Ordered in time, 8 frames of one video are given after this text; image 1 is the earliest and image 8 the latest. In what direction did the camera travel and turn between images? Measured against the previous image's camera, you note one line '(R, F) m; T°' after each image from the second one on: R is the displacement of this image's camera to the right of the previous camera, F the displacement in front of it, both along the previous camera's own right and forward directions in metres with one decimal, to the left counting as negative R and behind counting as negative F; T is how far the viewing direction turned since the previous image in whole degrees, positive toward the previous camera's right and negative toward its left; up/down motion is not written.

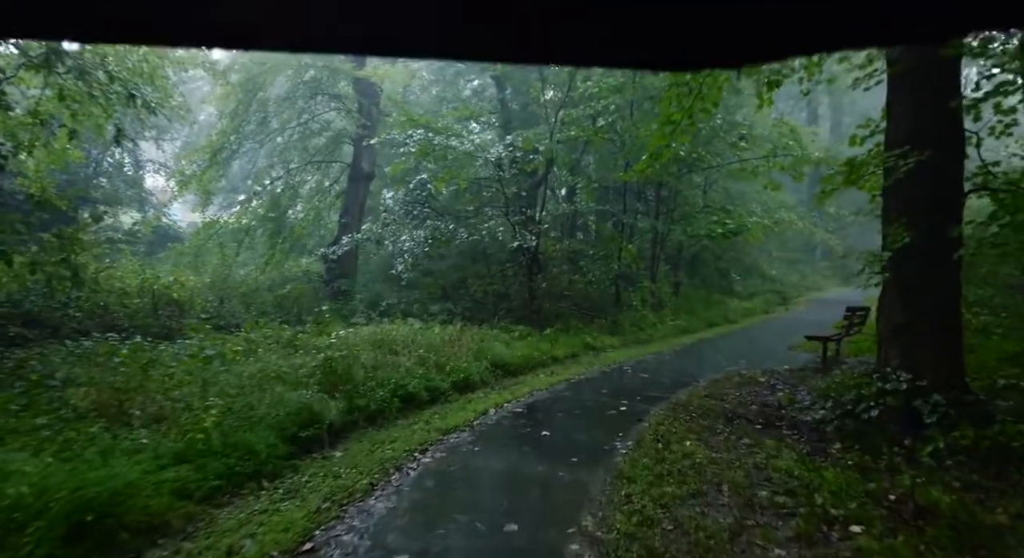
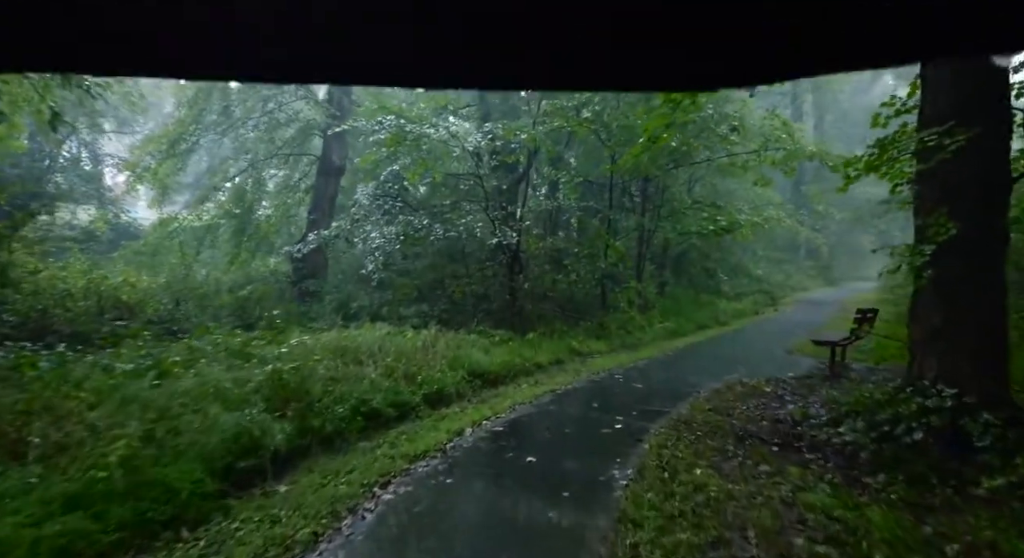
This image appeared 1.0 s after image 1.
(0.0, +0.8) m; +2°
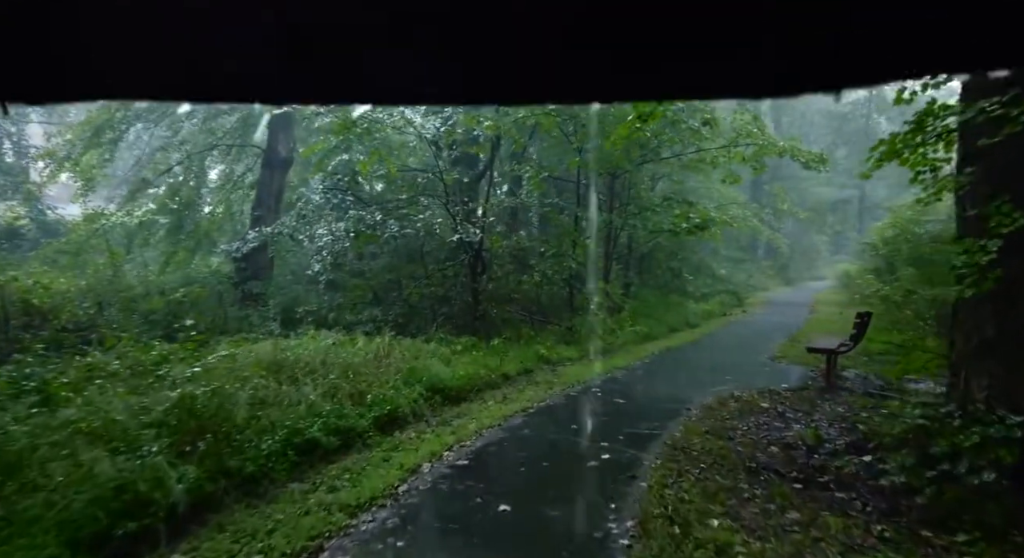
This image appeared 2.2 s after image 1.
(-0.1, +0.9) m; +4°
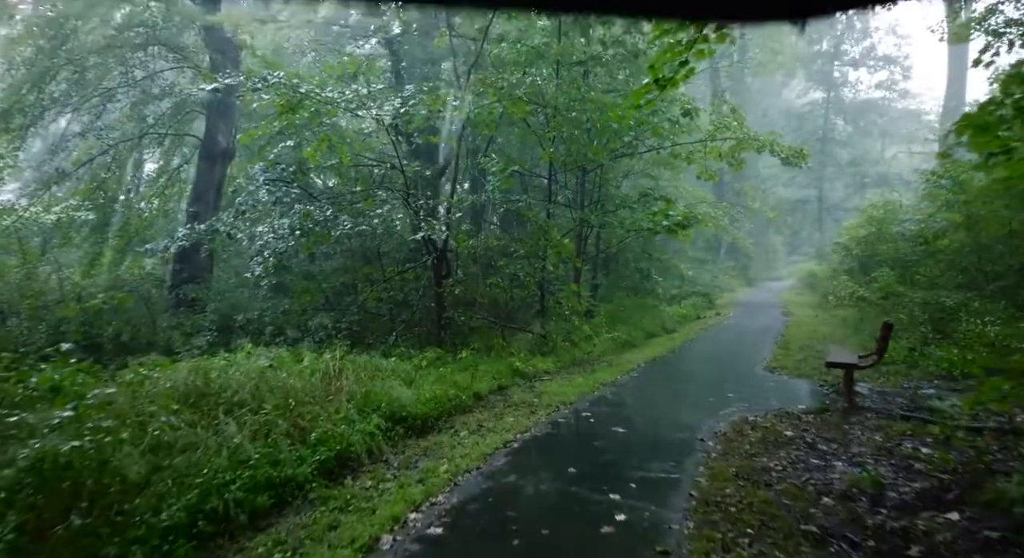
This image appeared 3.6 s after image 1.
(-0.2, +1.1) m; +4°
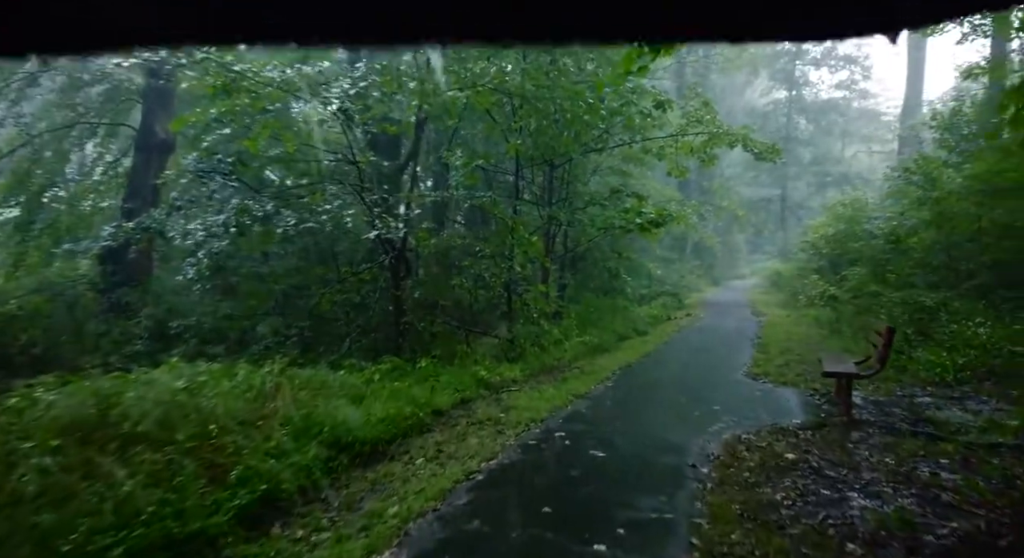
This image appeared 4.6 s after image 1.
(0.0, +0.7) m; +4°
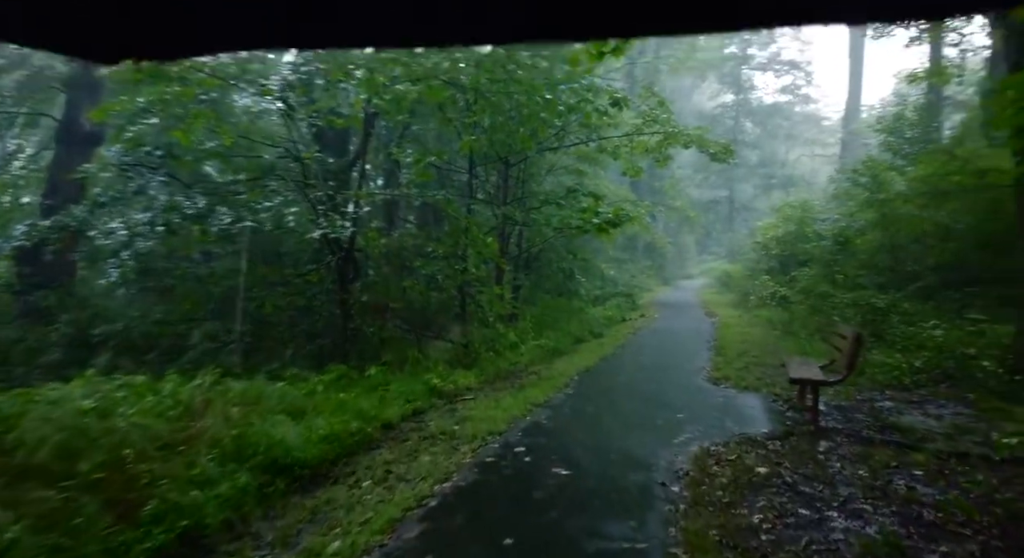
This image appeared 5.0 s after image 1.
(0.0, +0.4) m; +5°
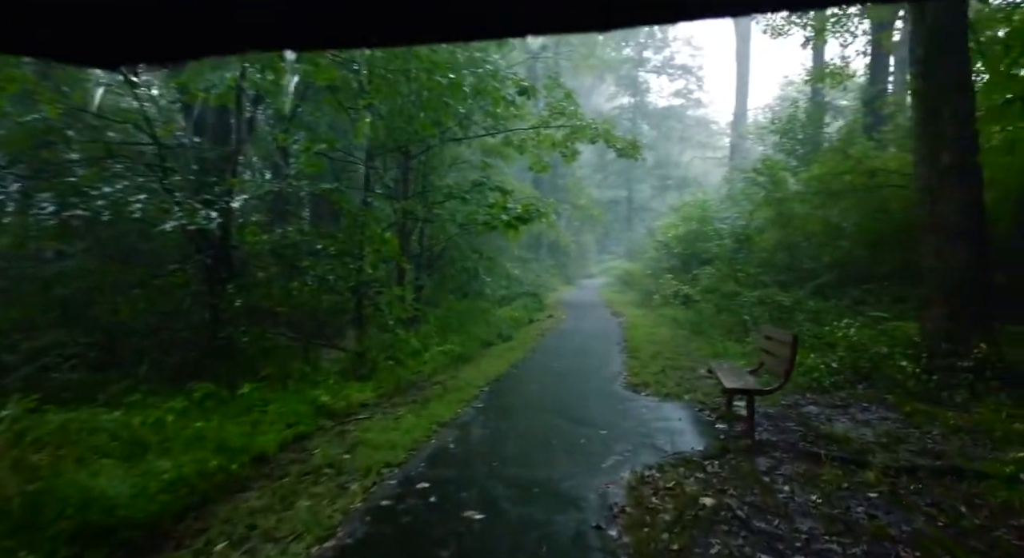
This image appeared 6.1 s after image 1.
(0.0, +0.9) m; +10°
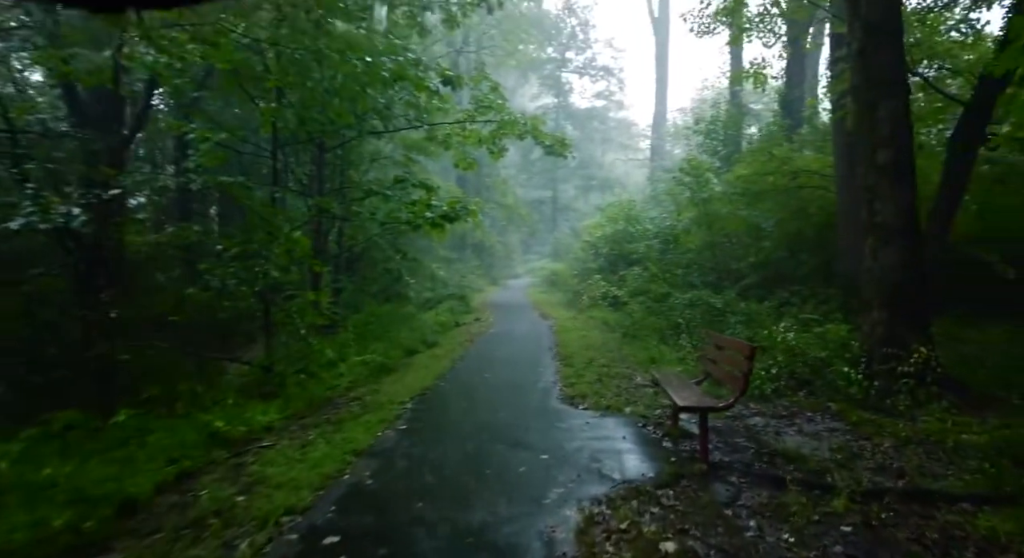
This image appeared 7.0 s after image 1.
(0.0, +0.7) m; +8°
